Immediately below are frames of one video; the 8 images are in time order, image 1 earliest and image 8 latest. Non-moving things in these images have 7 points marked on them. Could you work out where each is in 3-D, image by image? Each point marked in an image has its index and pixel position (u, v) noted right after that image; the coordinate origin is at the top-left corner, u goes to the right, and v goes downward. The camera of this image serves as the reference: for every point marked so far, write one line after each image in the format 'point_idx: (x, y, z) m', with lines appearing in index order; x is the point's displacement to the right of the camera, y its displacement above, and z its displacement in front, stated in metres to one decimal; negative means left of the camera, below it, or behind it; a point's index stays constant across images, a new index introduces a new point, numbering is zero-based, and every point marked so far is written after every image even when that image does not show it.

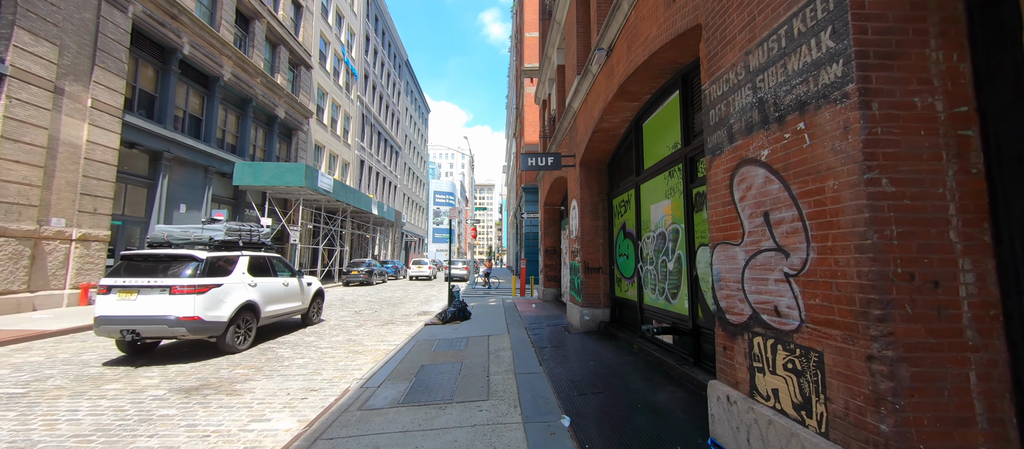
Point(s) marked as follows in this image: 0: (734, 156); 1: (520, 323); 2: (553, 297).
0: (+1.8, +0.6, +2.8) m
1: (+0.2, -2.6, +9.4) m
2: (+1.6, -2.8, +13.8) m
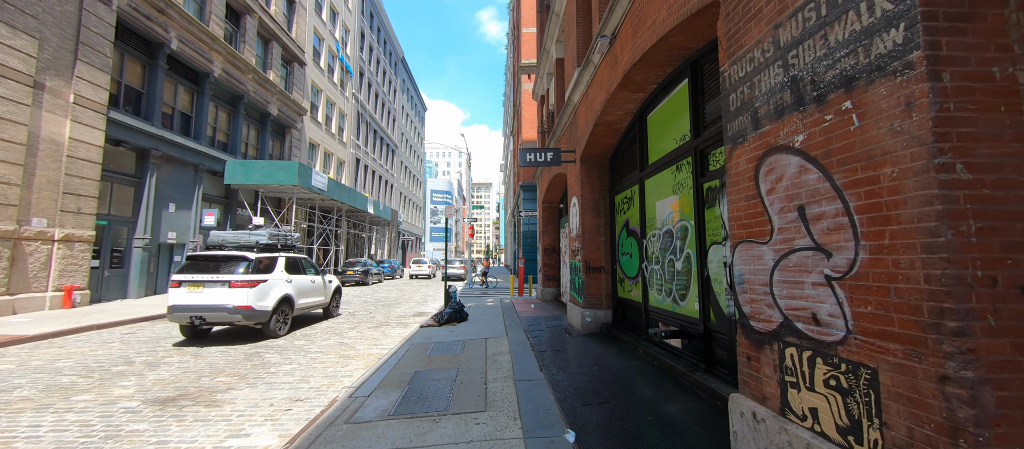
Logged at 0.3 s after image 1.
0: (+1.8, +0.6, +2.5) m
1: (+0.2, -2.6, +9.1) m
2: (+1.5, -2.8, +13.5) m
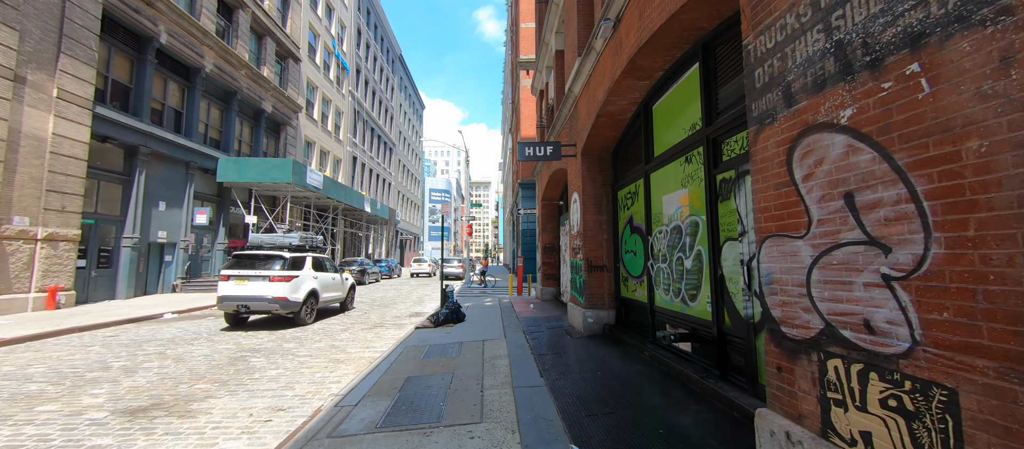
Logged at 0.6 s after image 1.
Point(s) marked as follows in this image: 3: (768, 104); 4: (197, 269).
0: (+1.7, +0.6, +2.2) m
1: (+0.1, -2.5, +8.7) m
2: (+1.5, -2.7, +13.2) m
3: (+1.7, +0.8, +2.4) m
4: (-15.8, -2.3, +17.7) m
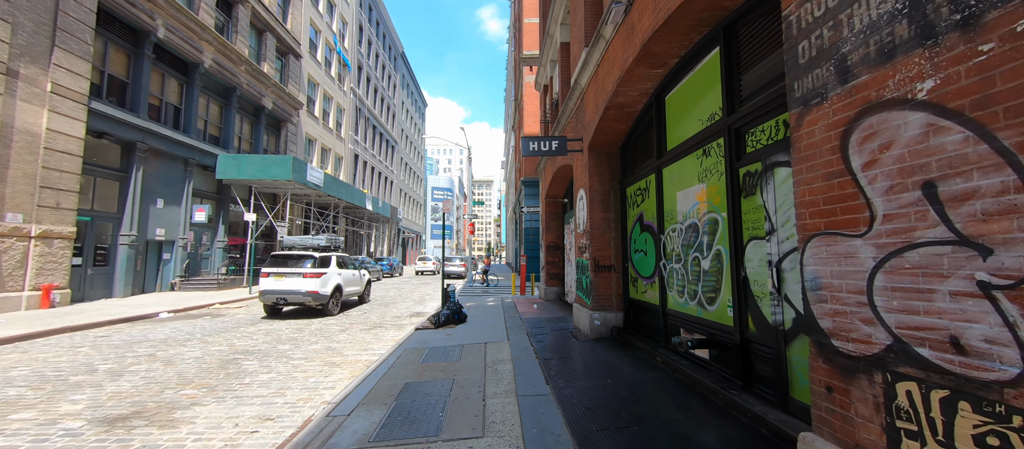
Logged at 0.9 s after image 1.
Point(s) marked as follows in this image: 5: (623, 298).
0: (+1.8, +0.7, +1.9) m
1: (+0.2, -2.5, +8.4) m
2: (+1.6, -2.6, +12.8) m
3: (+1.8, +0.8, +2.1) m
4: (-15.7, -2.1, +17.5) m
5: (+2.2, -1.4, +6.9) m
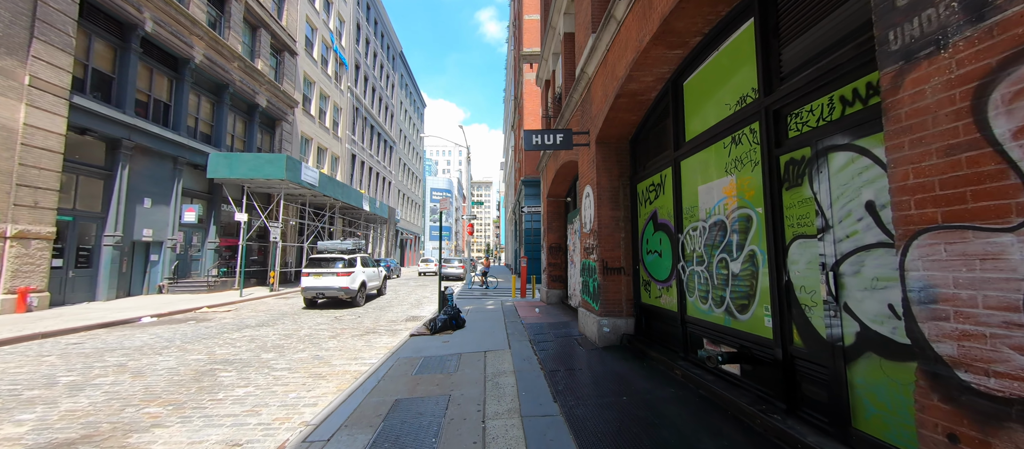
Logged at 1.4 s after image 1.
0: (+1.8, +0.7, +1.4) m
1: (+0.2, -2.4, +7.9) m
2: (+1.6, -2.6, +12.3) m
3: (+1.8, +0.9, +1.6) m
4: (-15.7, -2.2, +16.9) m
5: (+2.2, -1.4, +6.4) m
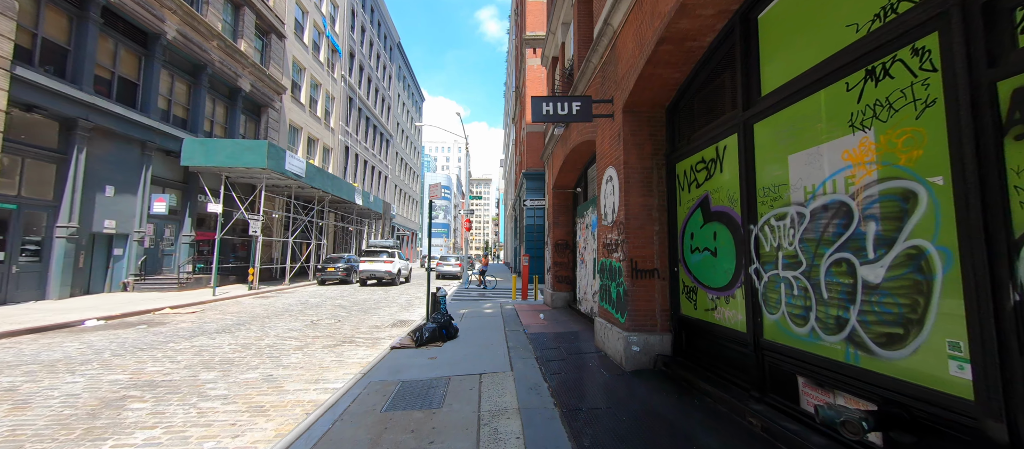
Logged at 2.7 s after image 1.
0: (+1.9, +0.8, 0.0) m
1: (+0.3, -2.3, +6.5) m
2: (+1.6, -2.4, +10.9) m
3: (+1.9, +1.0, +0.2) m
4: (-15.7, -1.8, +15.5) m
5: (+2.3, -1.3, +5.0) m
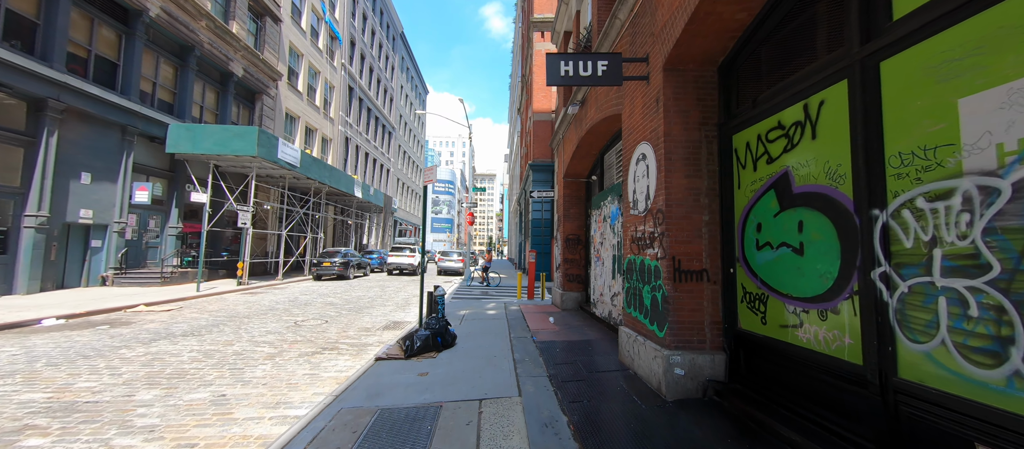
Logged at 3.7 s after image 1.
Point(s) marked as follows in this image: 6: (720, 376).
0: (+2.0, +0.9, -1.2) m
1: (+0.4, -2.1, +5.5) m
2: (+1.8, -2.2, +9.9) m
3: (+2.0, +1.1, -1.0) m
4: (-15.4, -1.4, +14.6) m
5: (+2.4, -1.1, +3.9) m
6: (+2.3, -1.6, +3.8) m
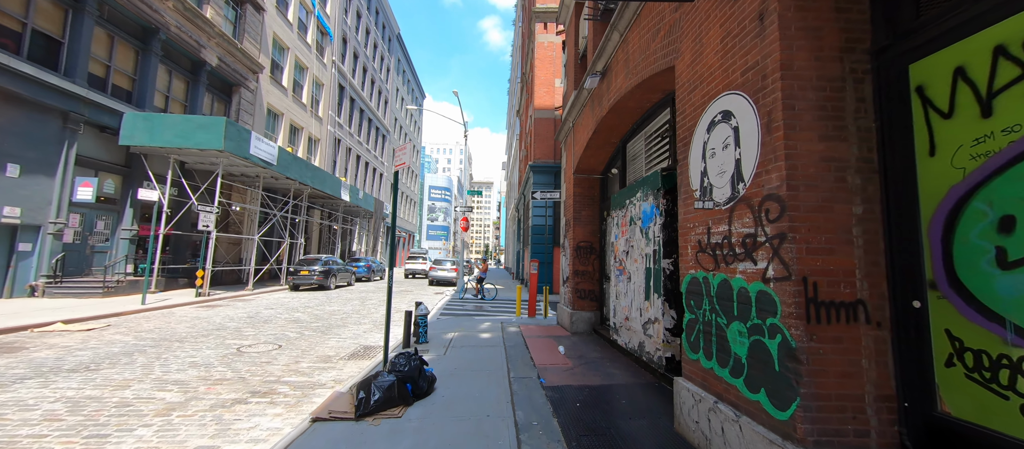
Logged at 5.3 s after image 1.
0: (+2.1, +1.0, -2.9) m
1: (+0.4, -2.1, +3.7) m
2: (+1.7, -2.3, +8.1) m
3: (+2.1, +1.2, -2.7) m
4: (-15.5, -1.4, +12.7) m
5: (+2.4, -1.1, +2.2) m
6: (+2.3, -1.6, +2.1) m
